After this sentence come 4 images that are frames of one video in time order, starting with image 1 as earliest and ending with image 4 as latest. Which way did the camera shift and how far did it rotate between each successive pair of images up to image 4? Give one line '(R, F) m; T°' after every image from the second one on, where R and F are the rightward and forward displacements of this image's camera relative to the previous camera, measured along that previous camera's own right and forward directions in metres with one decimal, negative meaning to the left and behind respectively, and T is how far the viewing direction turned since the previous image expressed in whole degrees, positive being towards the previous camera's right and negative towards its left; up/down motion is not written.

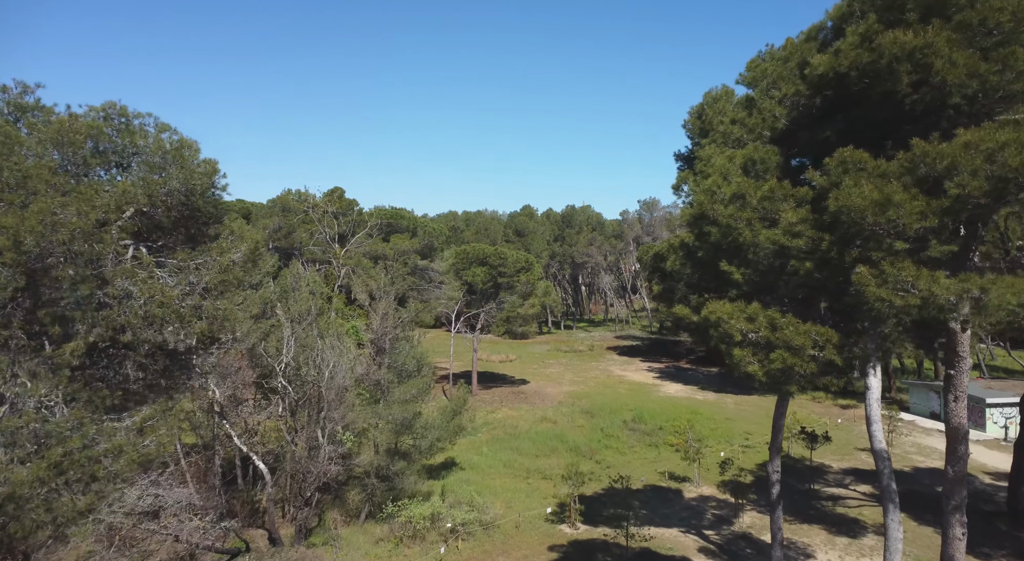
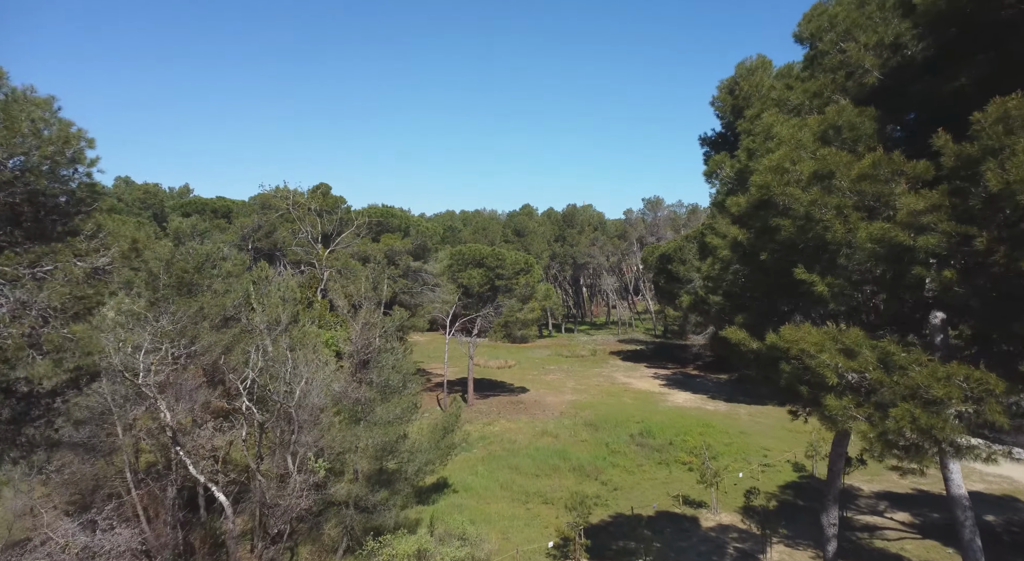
(+0.1, +2.1) m; 0°
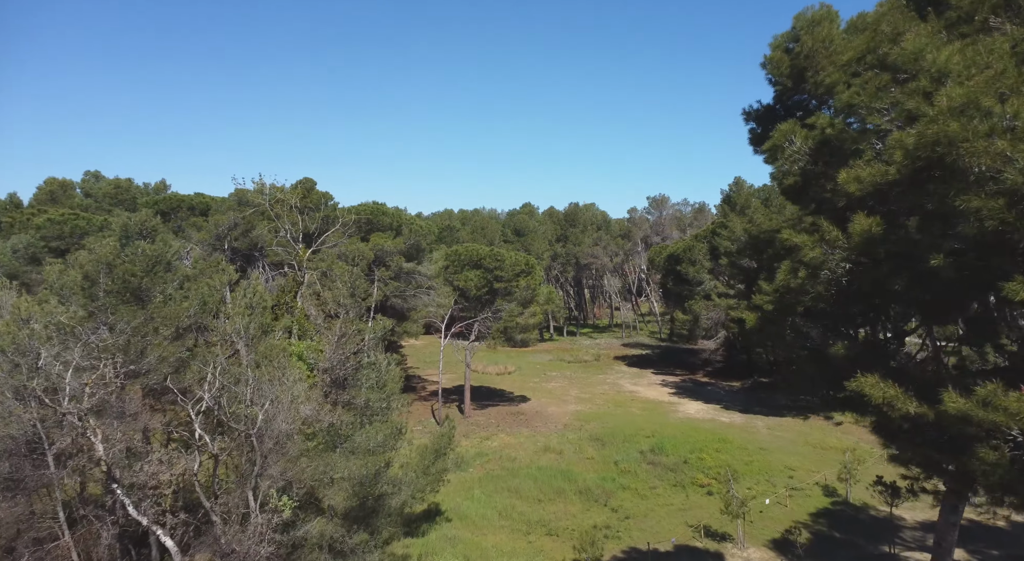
(0.0, +2.3) m; 0°
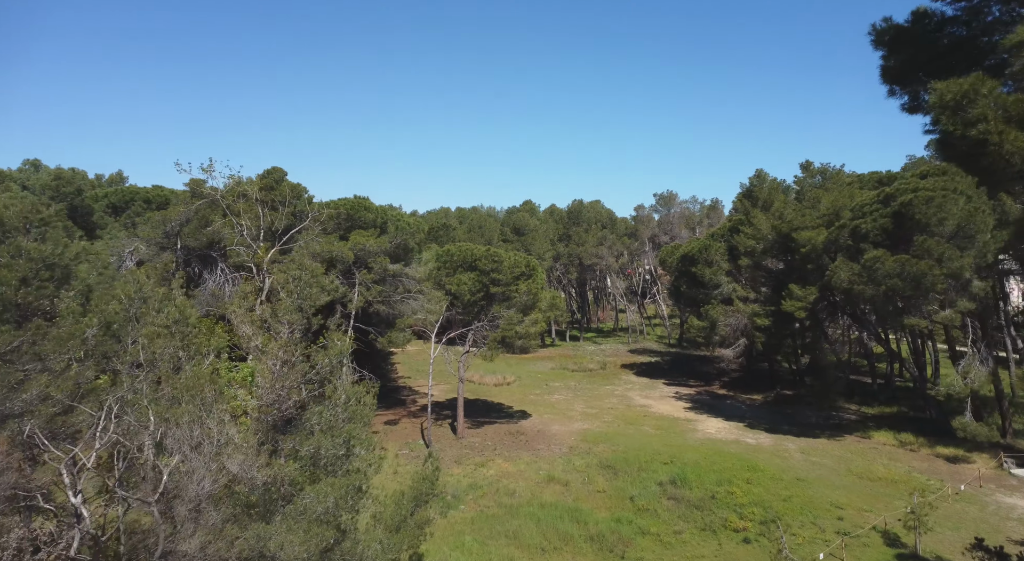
(+0.1, +3.5) m; 0°
